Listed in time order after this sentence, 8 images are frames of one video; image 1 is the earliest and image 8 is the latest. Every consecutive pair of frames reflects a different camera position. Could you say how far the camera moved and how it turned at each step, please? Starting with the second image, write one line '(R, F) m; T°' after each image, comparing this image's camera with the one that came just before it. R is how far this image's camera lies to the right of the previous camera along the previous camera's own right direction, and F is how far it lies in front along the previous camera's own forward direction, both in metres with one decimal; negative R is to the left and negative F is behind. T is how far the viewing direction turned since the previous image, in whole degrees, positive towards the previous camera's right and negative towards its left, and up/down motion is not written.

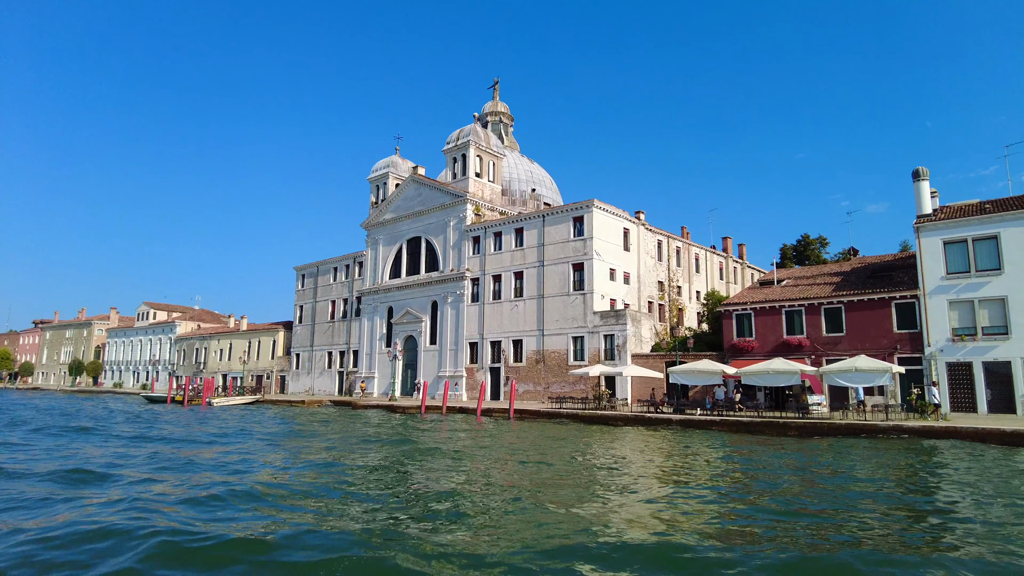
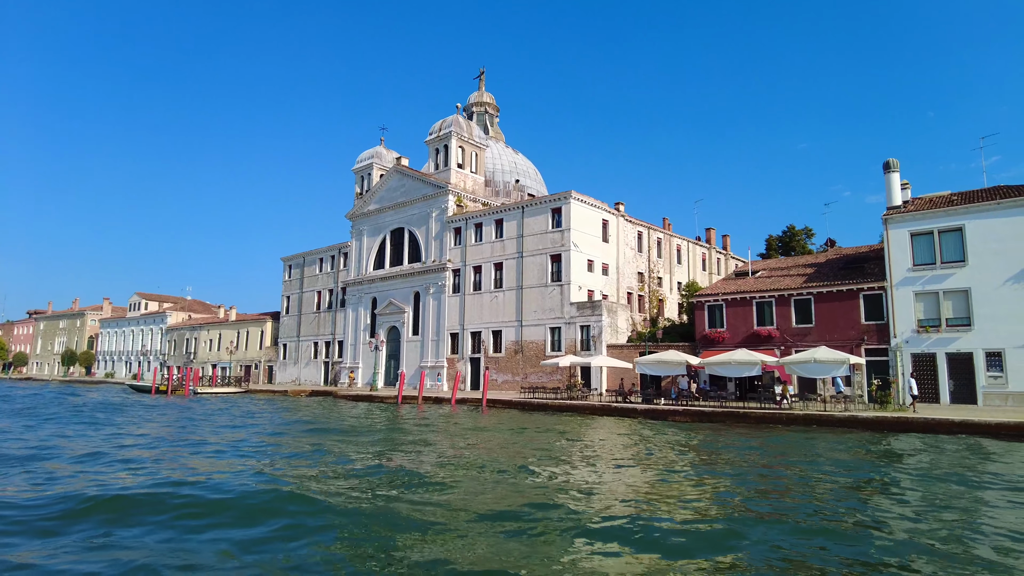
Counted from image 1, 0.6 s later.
(+1.4, -0.2) m; 0°
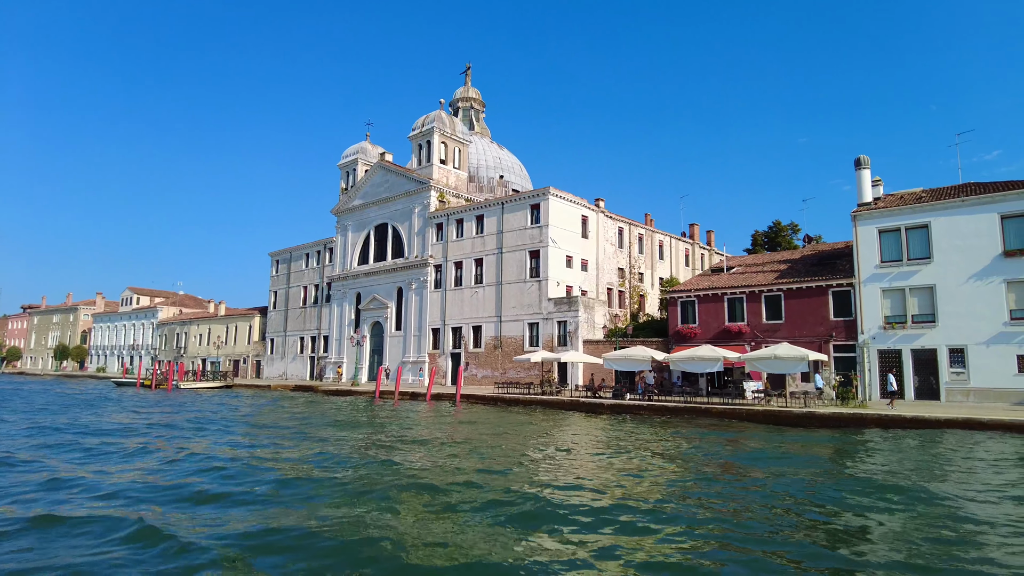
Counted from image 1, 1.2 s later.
(+1.4, -0.2) m; 0°
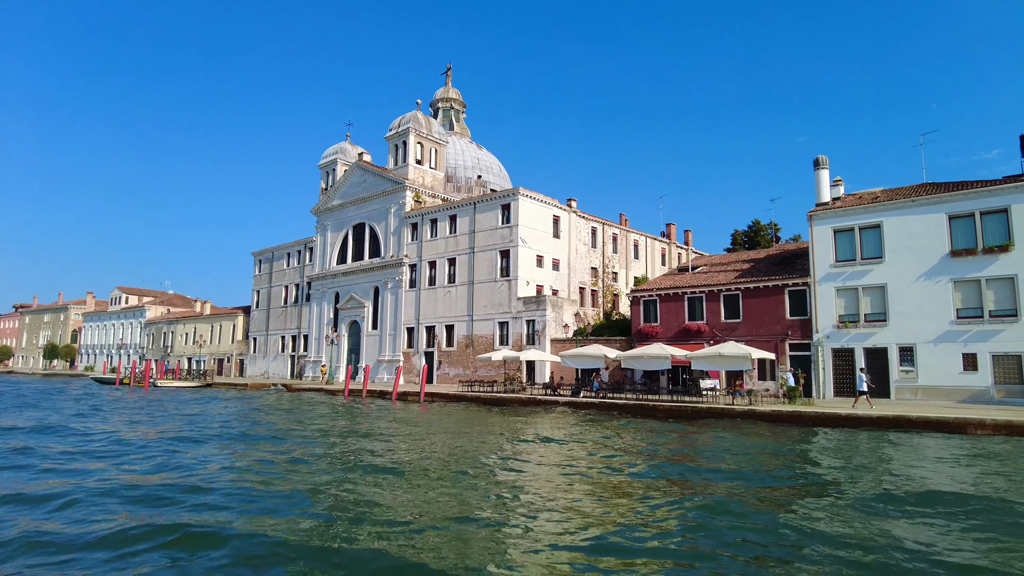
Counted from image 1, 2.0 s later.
(+1.9, -0.3) m; 0°
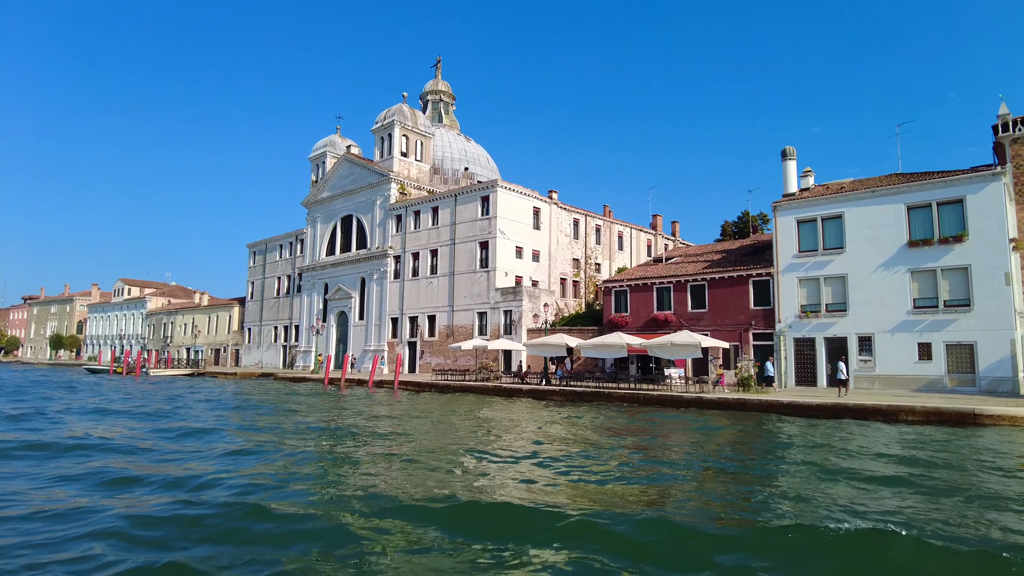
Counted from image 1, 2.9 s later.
(+2.0, -0.5) m; -1°
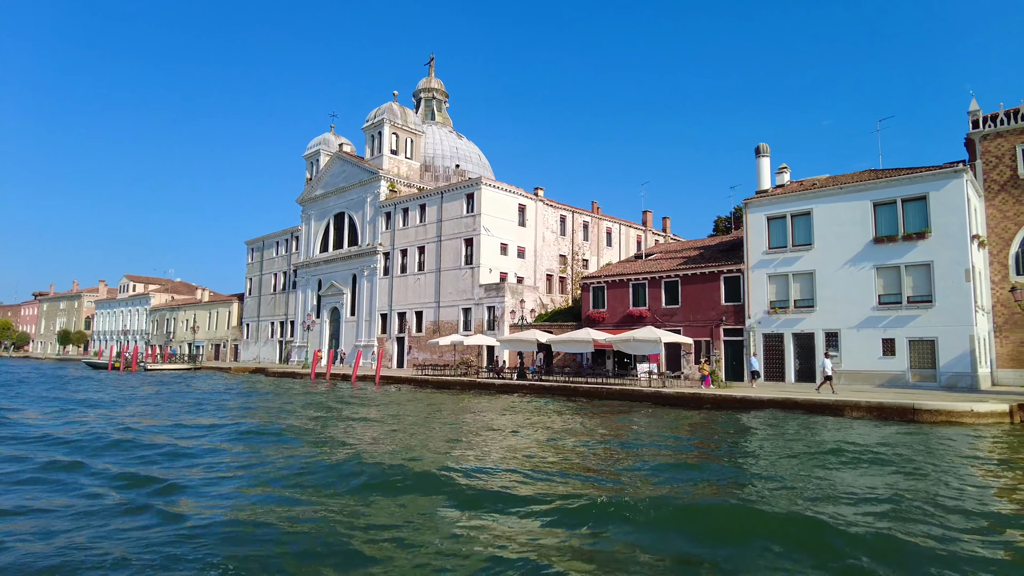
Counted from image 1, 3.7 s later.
(+1.7, -0.5) m; -1°
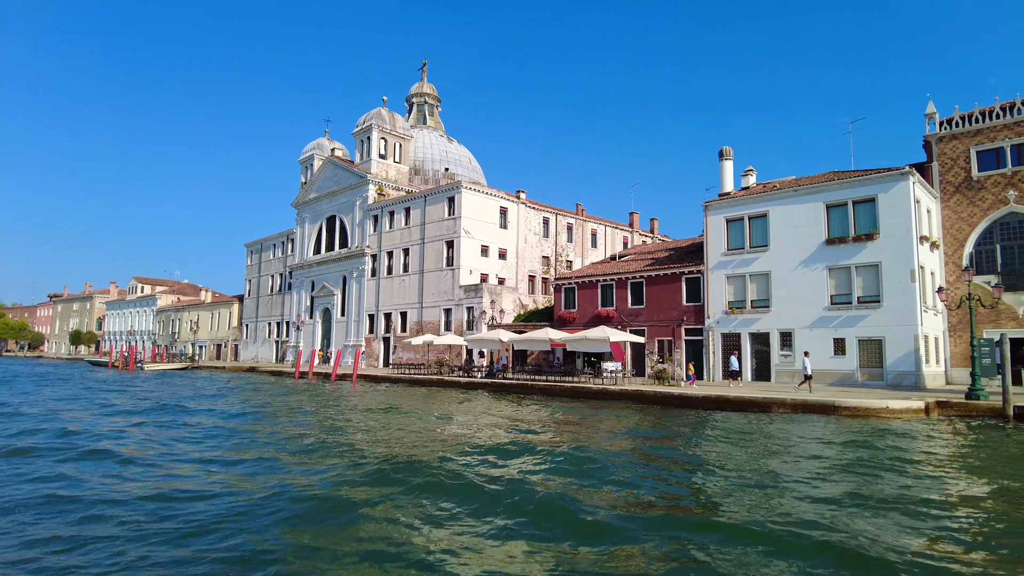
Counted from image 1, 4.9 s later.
(+2.3, -0.8) m; -1°
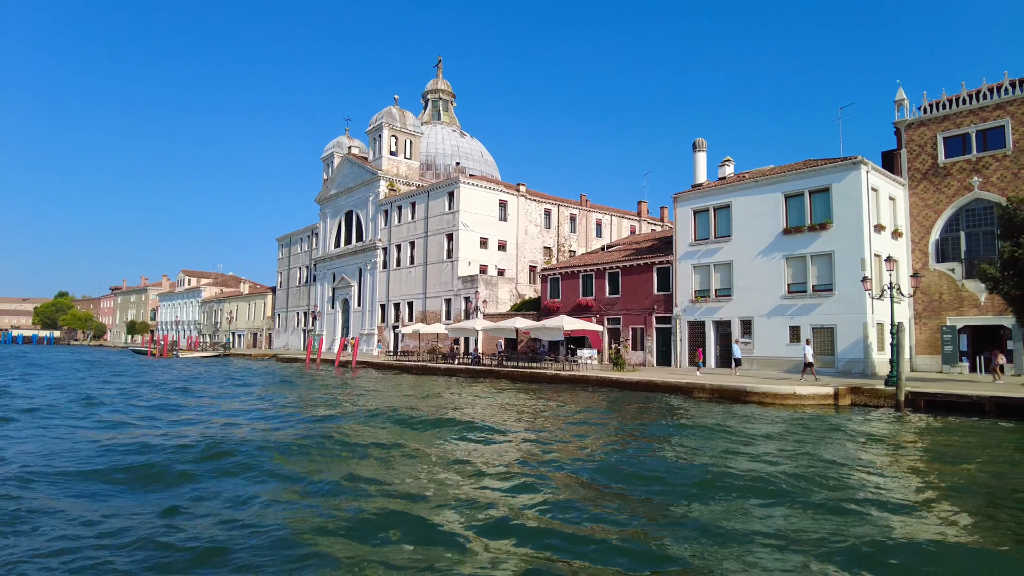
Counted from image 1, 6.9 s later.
(+3.6, -1.4) m; -5°
